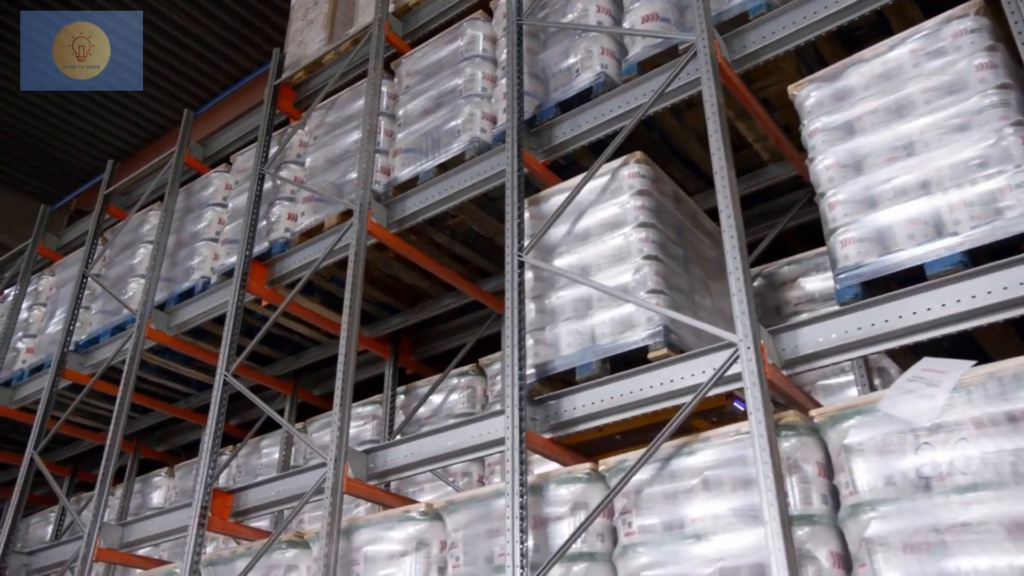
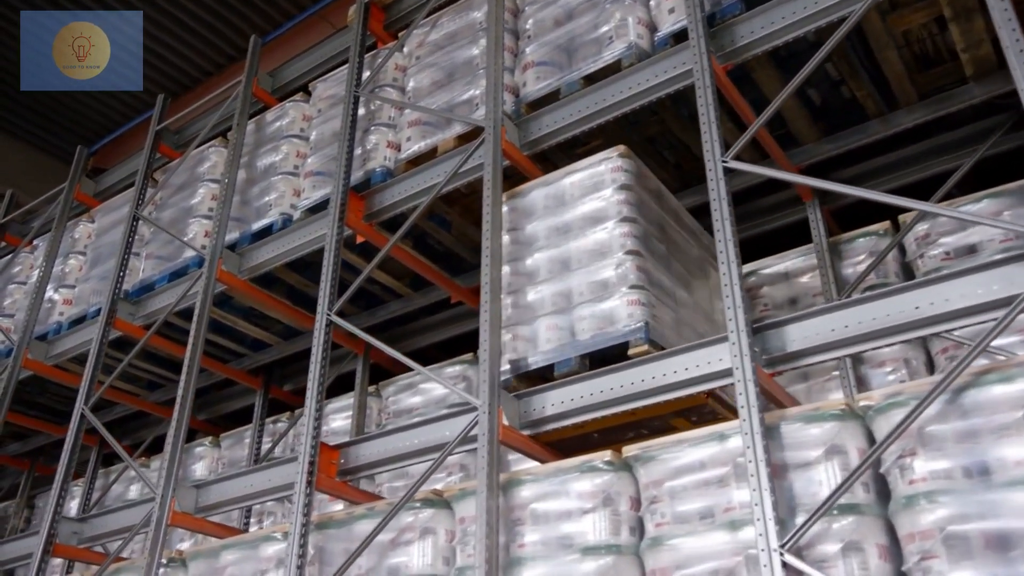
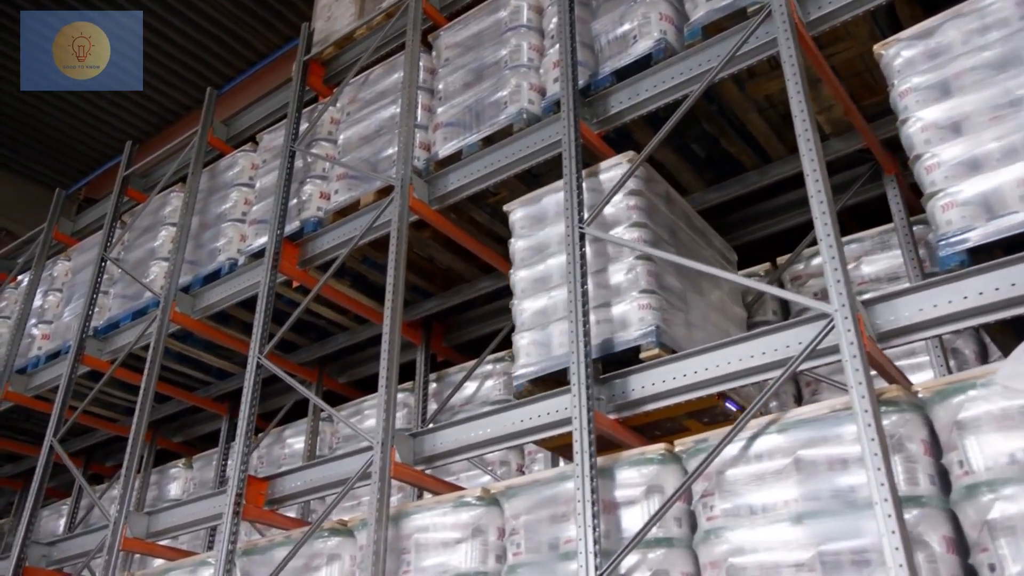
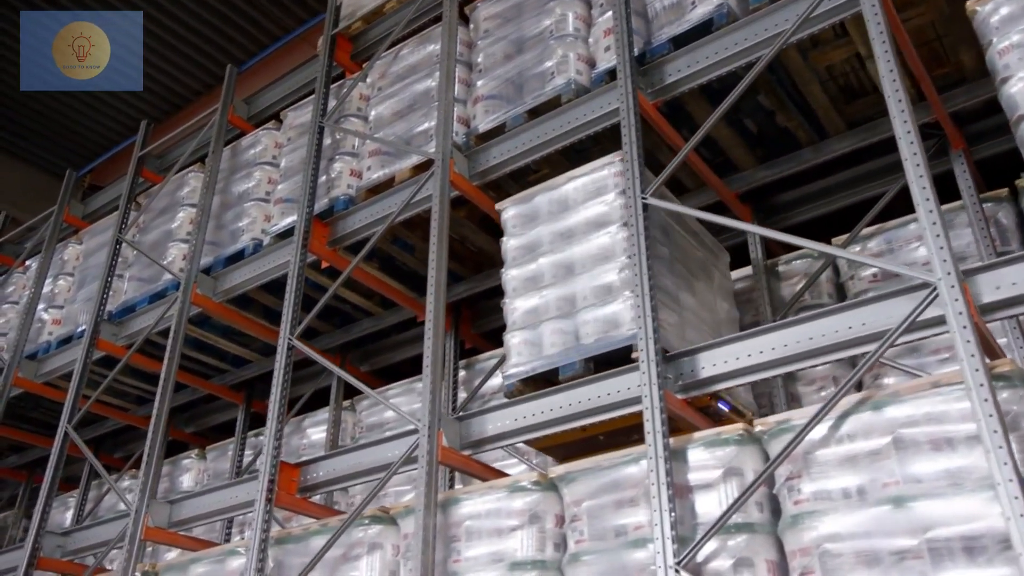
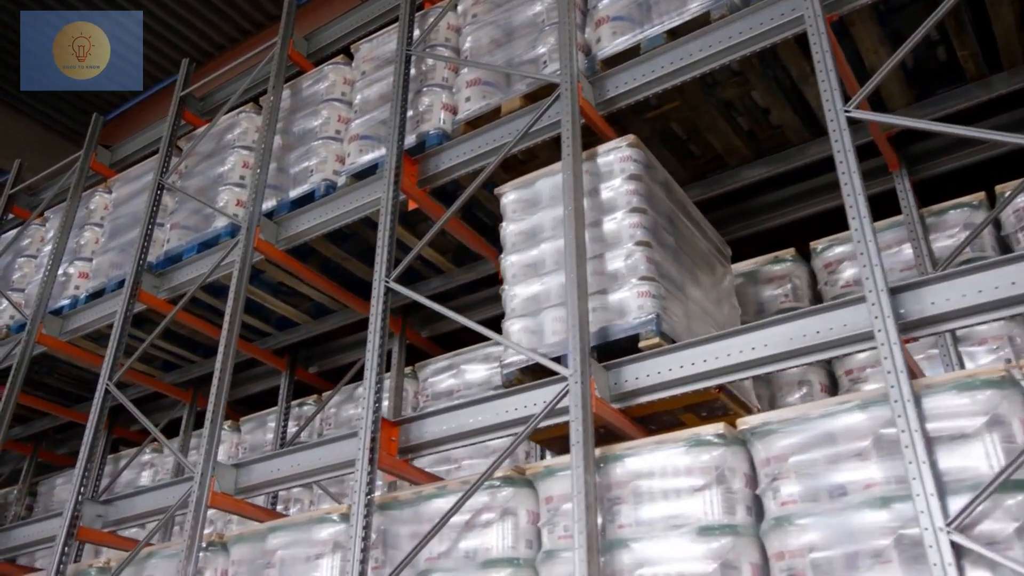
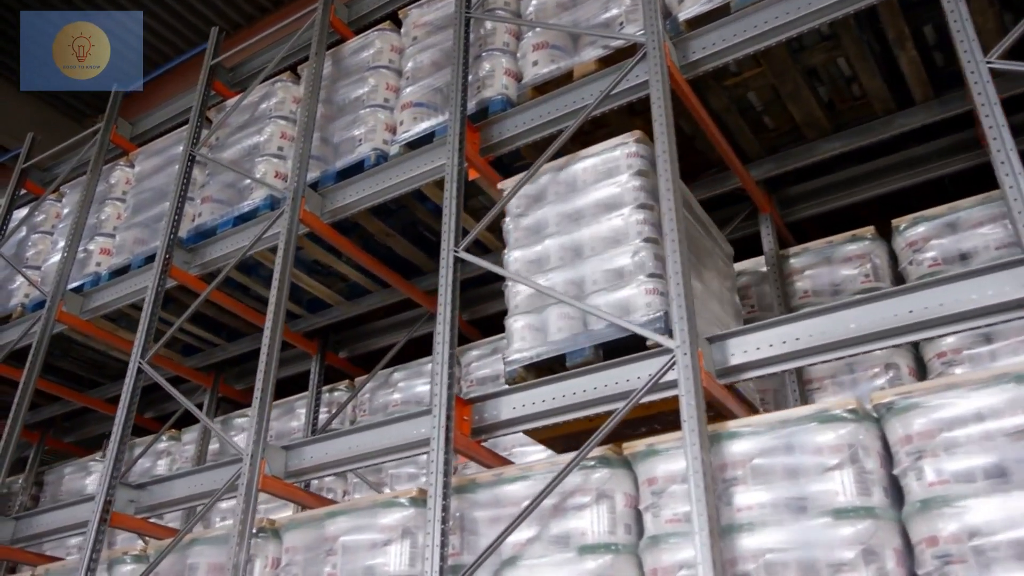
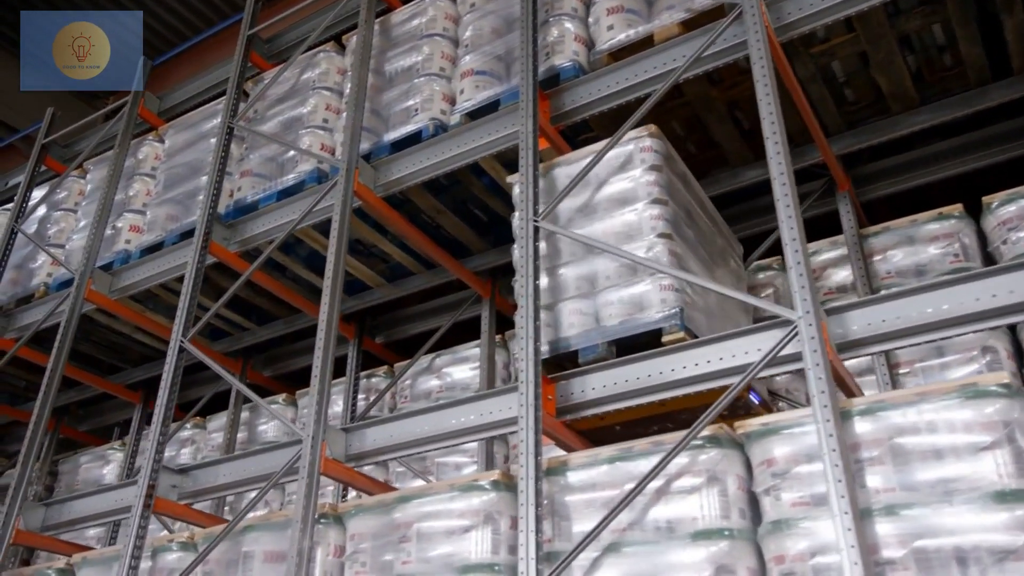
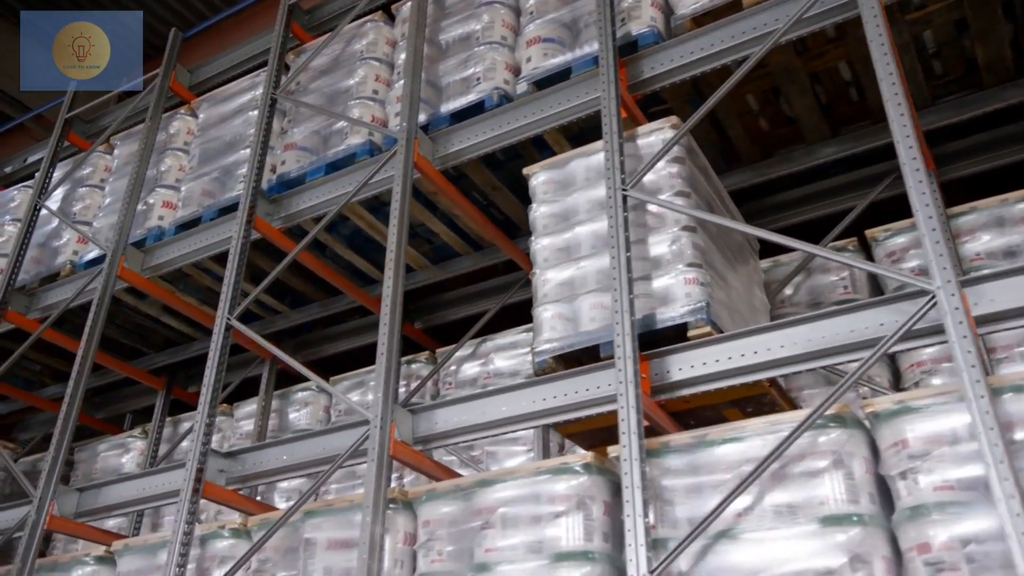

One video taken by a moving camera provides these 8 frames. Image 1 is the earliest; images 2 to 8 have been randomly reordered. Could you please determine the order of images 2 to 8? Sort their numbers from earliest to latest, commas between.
3, 4, 2, 5, 6, 7, 8
